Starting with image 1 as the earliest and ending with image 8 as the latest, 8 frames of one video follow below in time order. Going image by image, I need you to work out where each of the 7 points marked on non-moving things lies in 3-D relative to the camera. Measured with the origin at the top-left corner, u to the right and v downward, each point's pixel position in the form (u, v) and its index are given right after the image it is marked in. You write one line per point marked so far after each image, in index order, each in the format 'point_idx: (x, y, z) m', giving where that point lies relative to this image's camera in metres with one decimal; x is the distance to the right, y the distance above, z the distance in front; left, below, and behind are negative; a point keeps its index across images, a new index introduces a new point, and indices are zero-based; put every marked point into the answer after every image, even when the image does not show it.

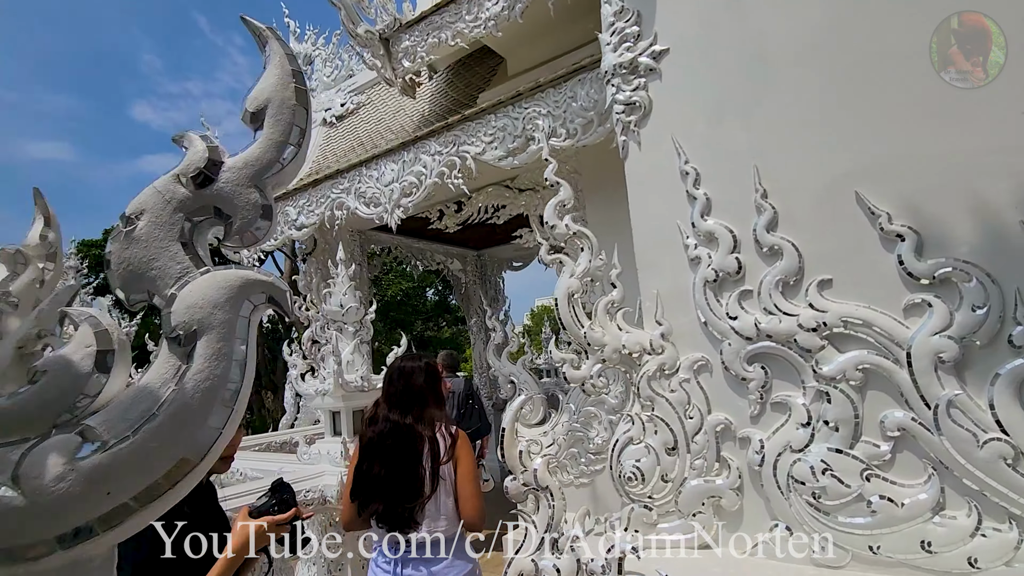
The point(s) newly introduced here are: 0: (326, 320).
0: (-1.4, -0.2, +4.1) m
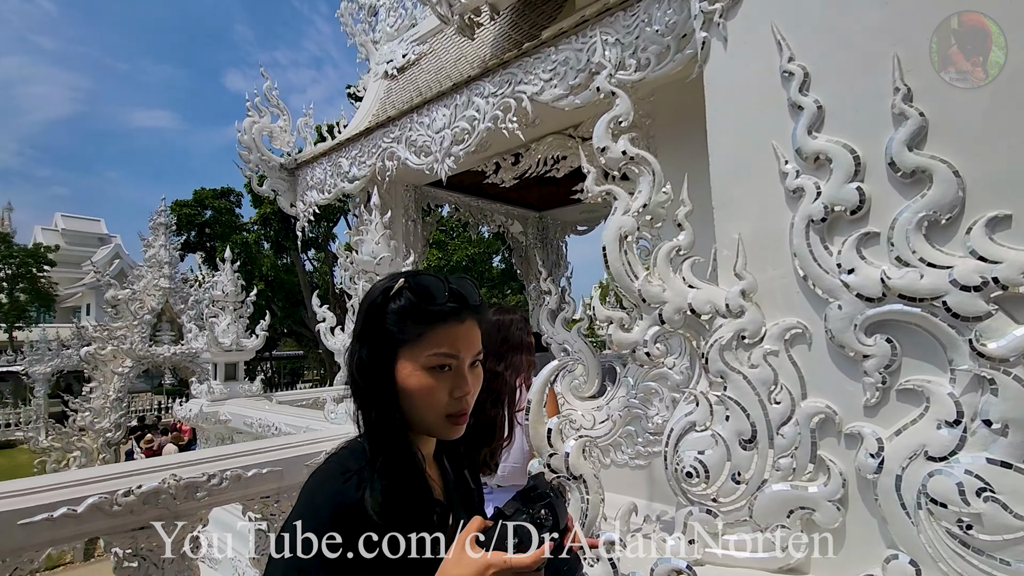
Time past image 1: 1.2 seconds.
0: (-1.1, +0.1, +3.7) m
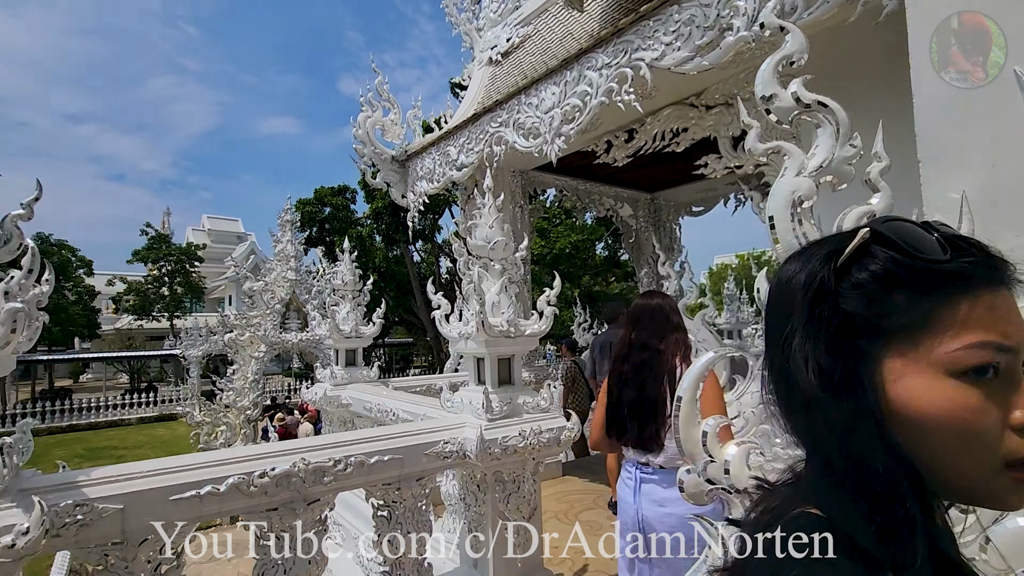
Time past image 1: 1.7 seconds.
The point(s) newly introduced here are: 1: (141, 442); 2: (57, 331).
0: (-0.3, +0.2, +3.6) m
1: (-10.0, -4.1, +14.3) m
2: (-15.8, -1.5, +18.4) m
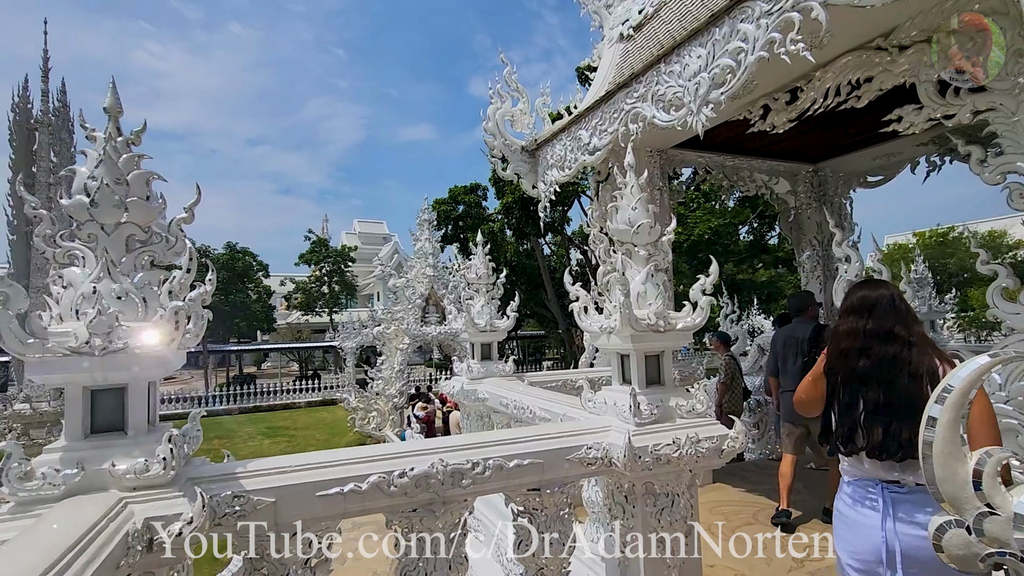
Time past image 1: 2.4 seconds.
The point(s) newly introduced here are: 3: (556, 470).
0: (+0.6, +0.3, +3.3) m
1: (-6.2, -4.1, +16.0) m
2: (-10.9, -1.5, +21.3) m
3: (+0.2, -1.0, +2.8) m
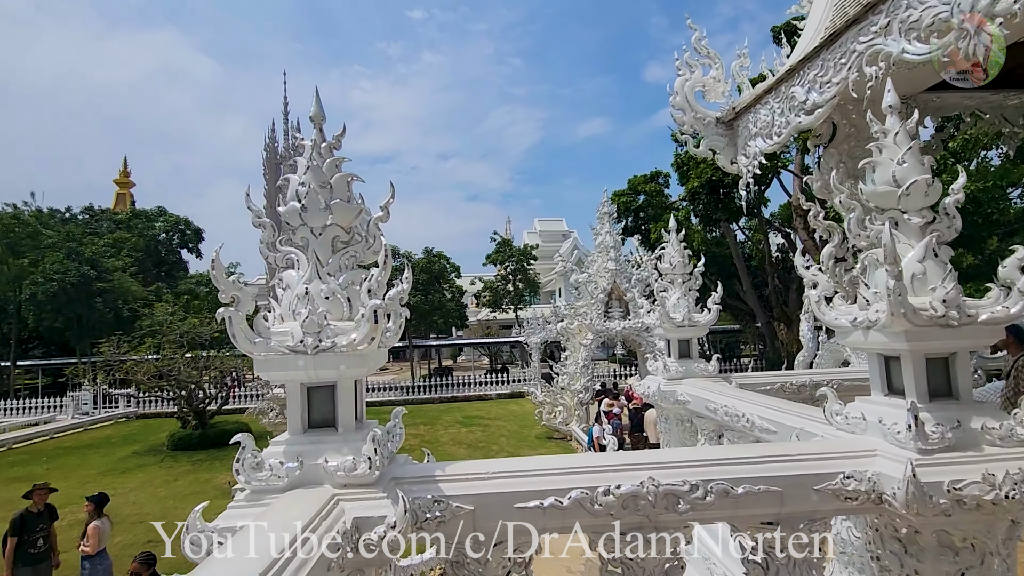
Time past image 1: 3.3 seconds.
0: (+1.7, +0.4, +2.5) m
1: (-0.4, -4.0, +16.8) m
2: (-3.1, -1.5, +23.4) m
3: (+1.2, -0.9, +2.2) m
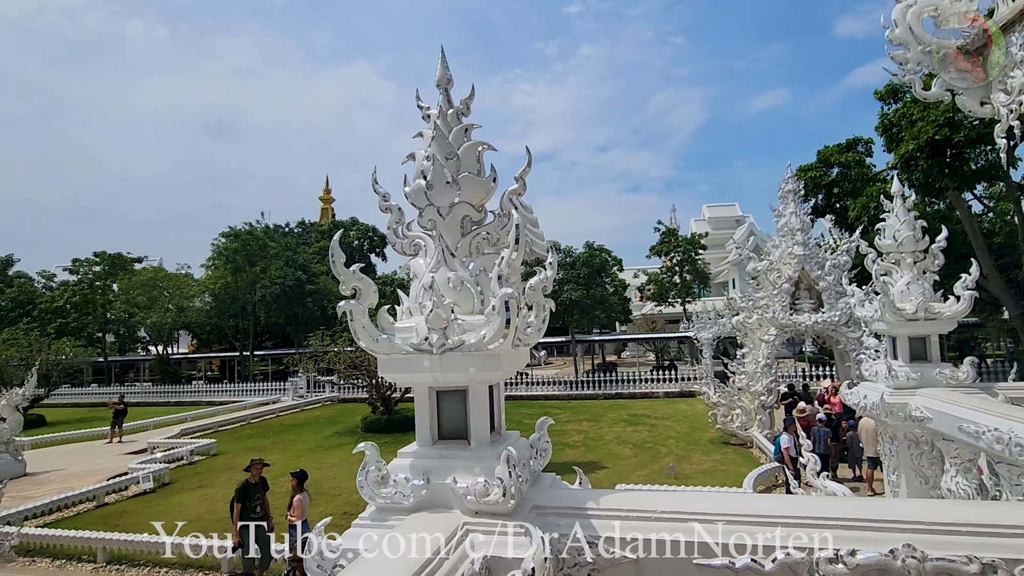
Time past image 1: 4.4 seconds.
0: (+2.2, +0.5, +1.4) m
1: (+4.7, -3.8, +15.7) m
2: (+4.0, -1.3, +22.8) m
3: (+1.7, -0.8, +1.3) m
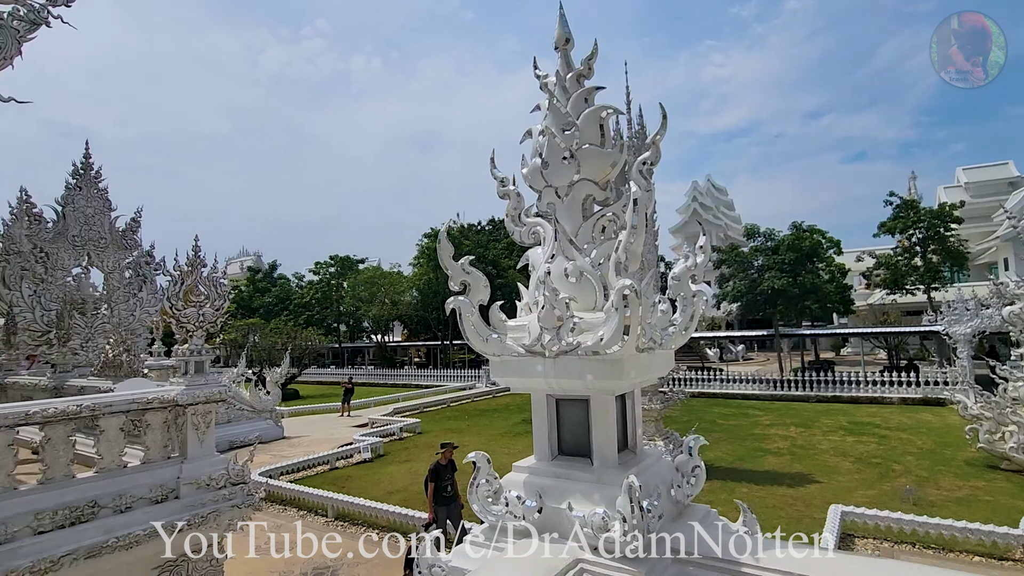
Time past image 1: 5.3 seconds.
0: (+2.3, +0.5, +0.3) m
1: (+9.6, -3.4, +12.9) m
2: (+11.4, -0.7, +19.8) m
3: (+1.8, -0.8, +0.4) m
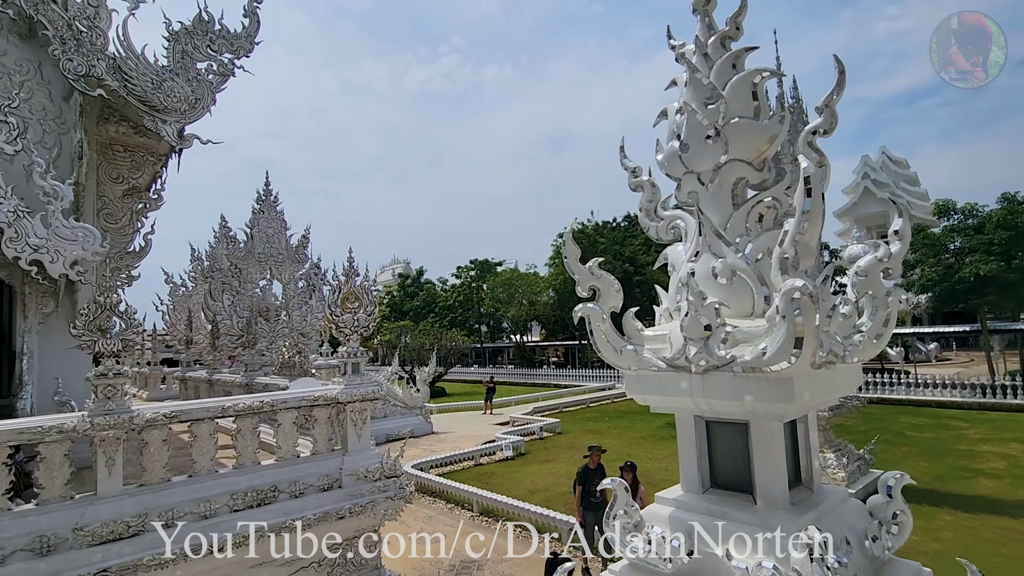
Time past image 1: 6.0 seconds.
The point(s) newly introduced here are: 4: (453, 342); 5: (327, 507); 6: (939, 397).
0: (+2.2, +0.6, -0.4) m
1: (+12.6, -3.0, +9.9) m
2: (+16.0, -0.3, +16.1) m
3: (+1.8, -0.7, -0.2) m
4: (-2.2, -2.0, +19.9) m
5: (-1.7, -2.1, +4.9) m
6: (+12.3, -3.1, +15.2) m
